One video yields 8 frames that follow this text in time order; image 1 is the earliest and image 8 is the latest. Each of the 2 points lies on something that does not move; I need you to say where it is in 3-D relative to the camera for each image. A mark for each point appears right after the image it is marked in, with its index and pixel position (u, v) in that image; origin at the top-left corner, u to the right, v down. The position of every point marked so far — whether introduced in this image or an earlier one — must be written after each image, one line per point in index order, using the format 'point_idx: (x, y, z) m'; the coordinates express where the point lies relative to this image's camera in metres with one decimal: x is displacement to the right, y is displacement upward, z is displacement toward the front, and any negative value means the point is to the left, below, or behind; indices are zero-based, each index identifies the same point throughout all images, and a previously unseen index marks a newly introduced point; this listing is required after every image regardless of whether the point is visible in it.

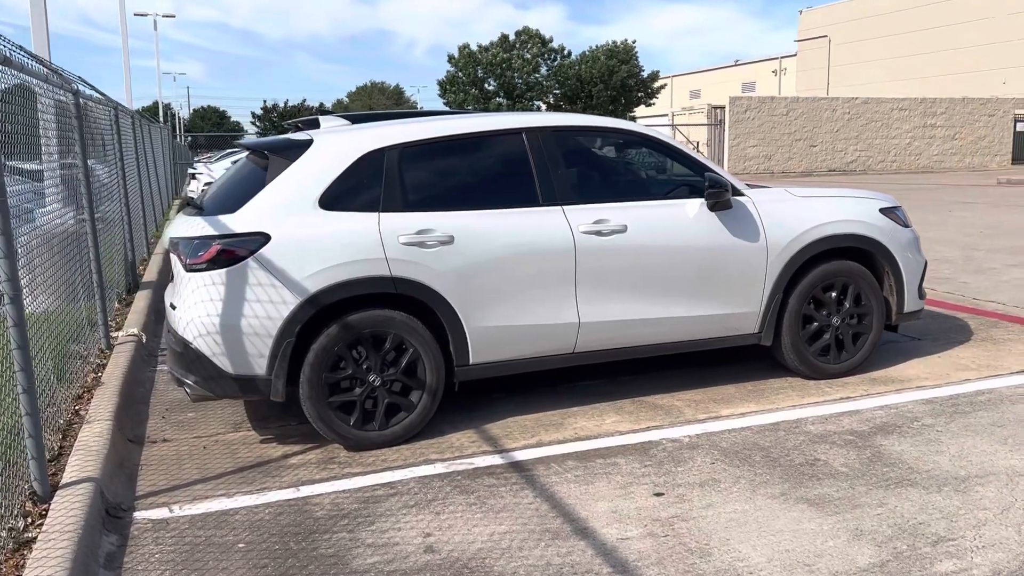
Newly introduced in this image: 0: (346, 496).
0: (-0.7, -0.9, +4.0) m
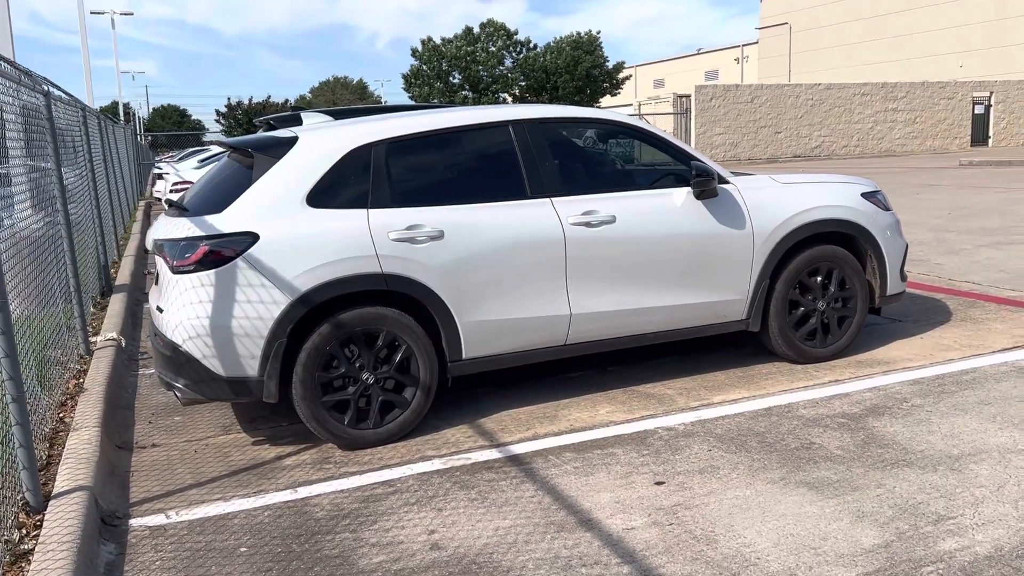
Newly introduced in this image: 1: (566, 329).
0: (-0.7, -0.9, +4.0) m
1: (+0.3, -0.2, +4.9) m
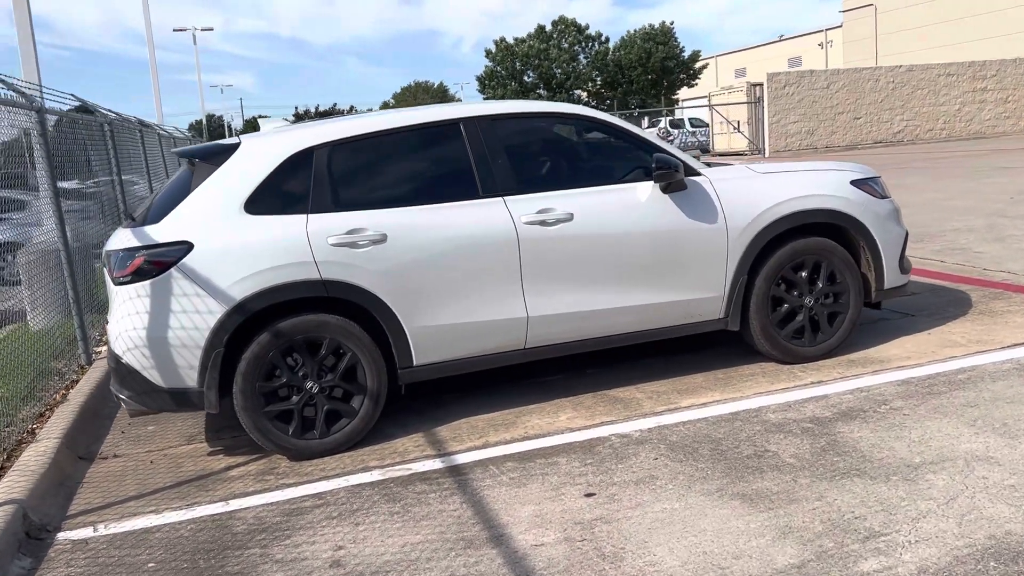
0: (-1.0, -0.9, +3.9) m
1: (+0.1, -0.2, +4.7) m
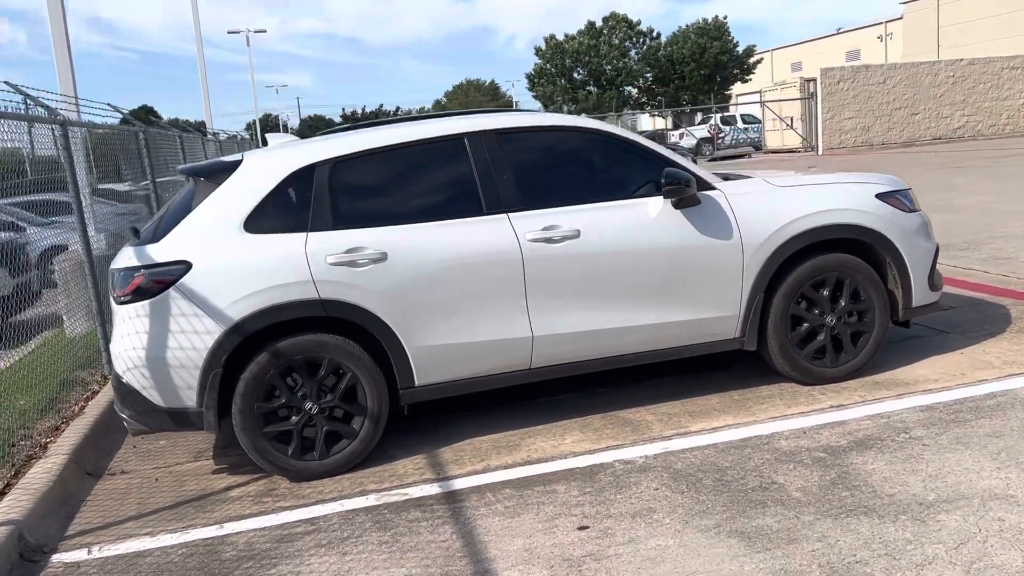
0: (-1.0, -1.0, +3.8) m
1: (+0.1, -0.3, +4.6) m
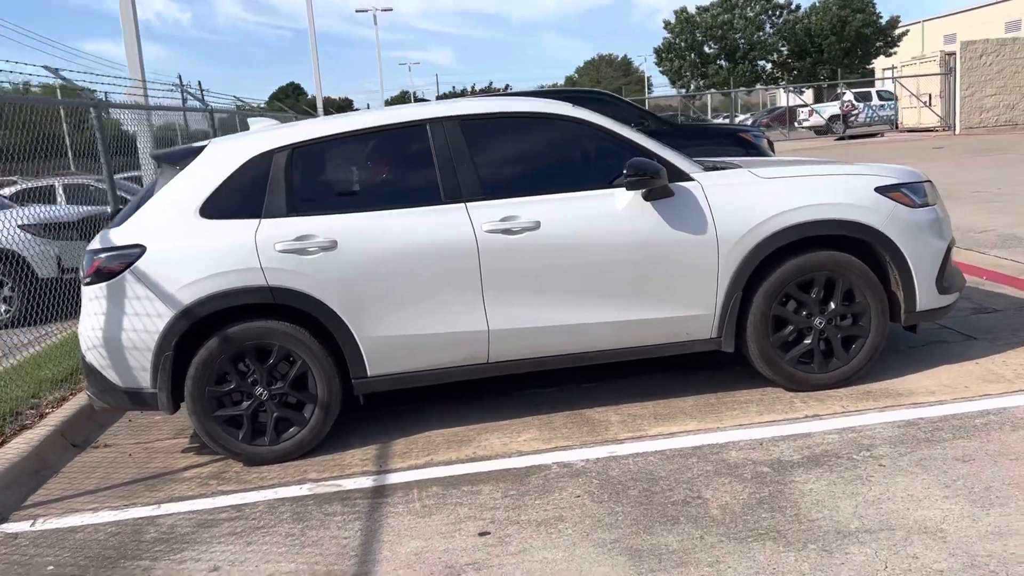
0: (-1.4, -1.0, +3.9) m
1: (-0.1, -0.3, +4.5) m
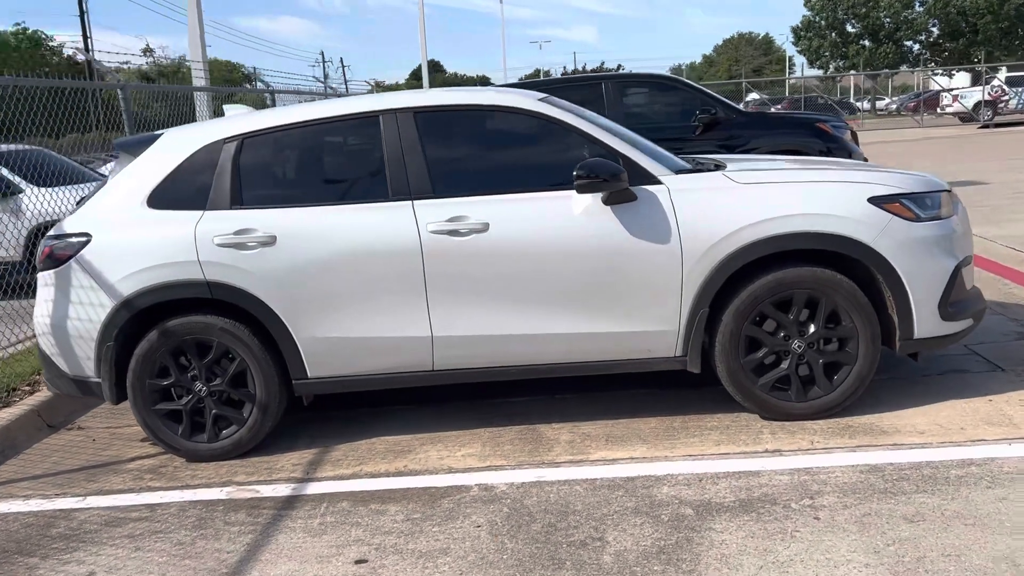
0: (-1.7, -0.9, +3.8) m
1: (-0.4, -0.3, +4.3) m
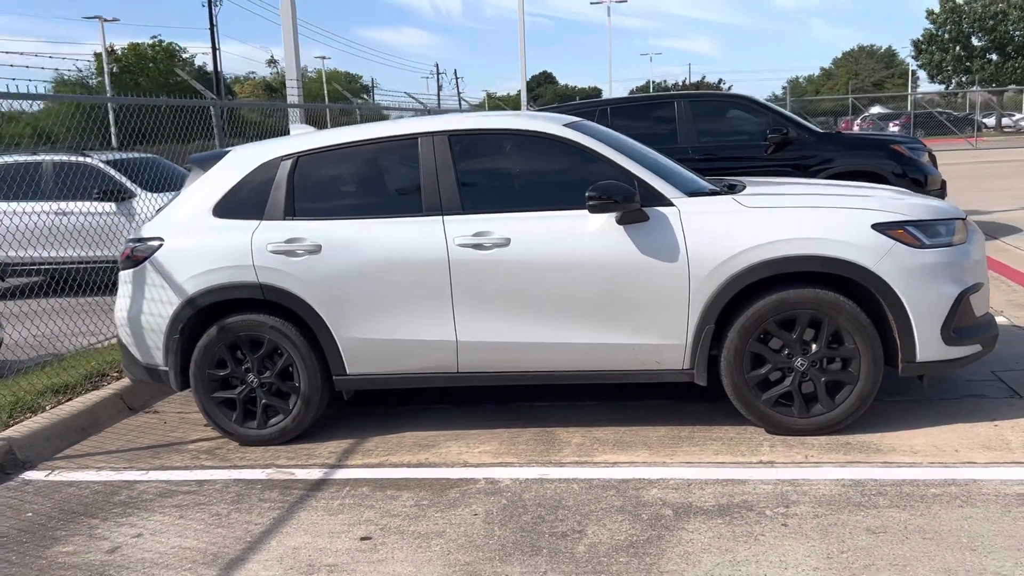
0: (-1.7, -0.9, +4.4) m
1: (-0.3, -0.3, +4.6) m
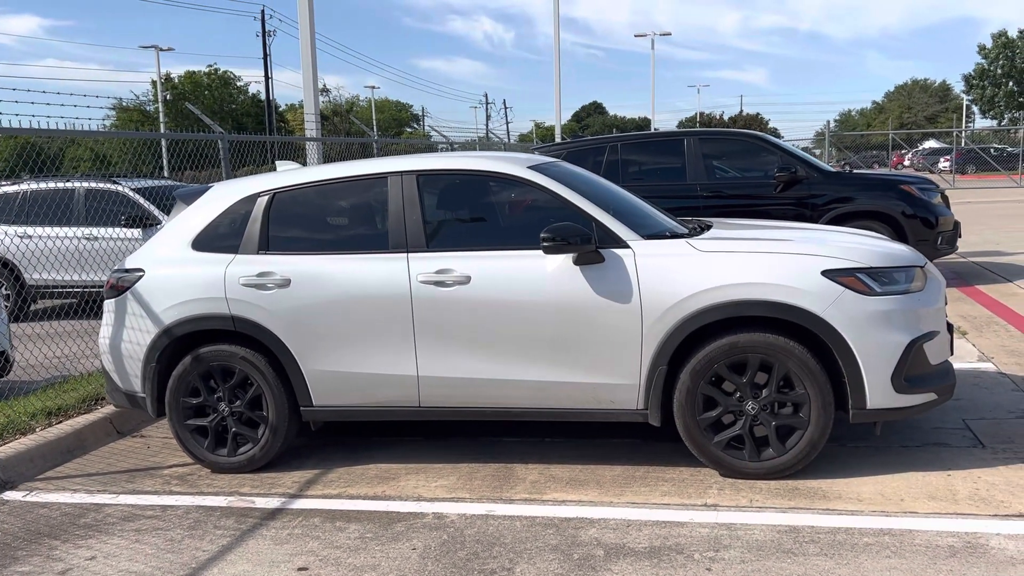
0: (-1.9, -1.1, +4.5) m
1: (-0.5, -0.5, +4.7) m
